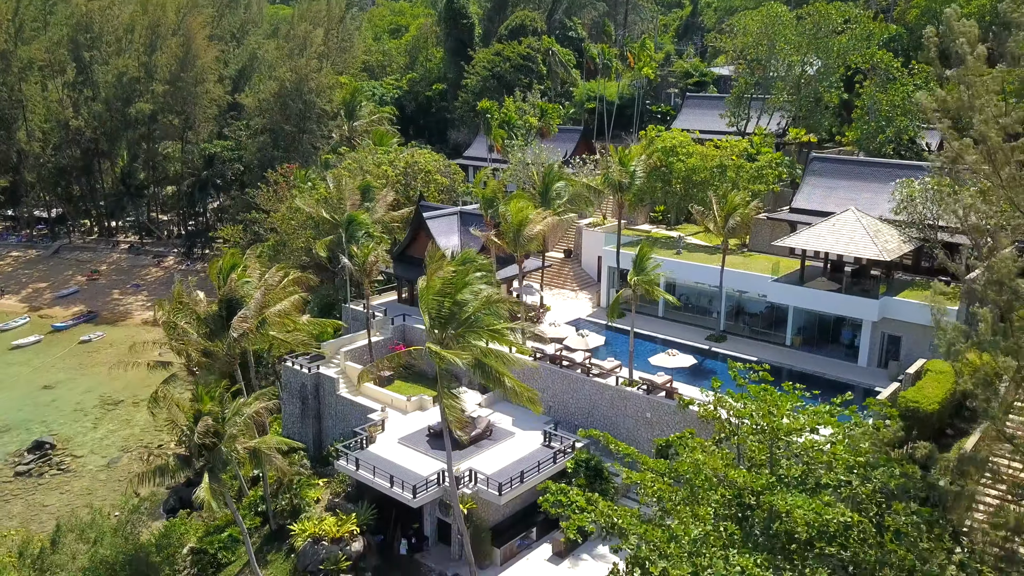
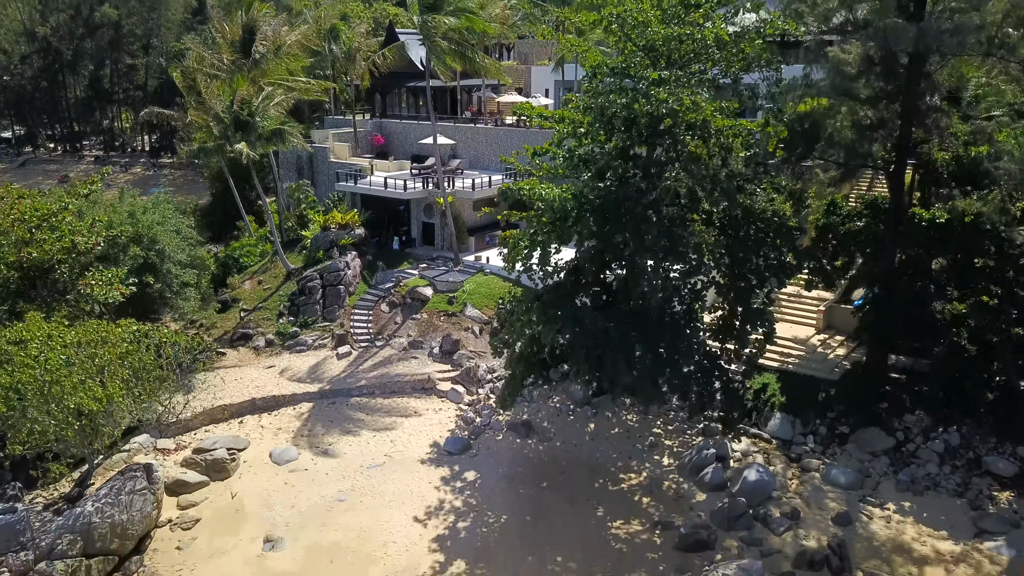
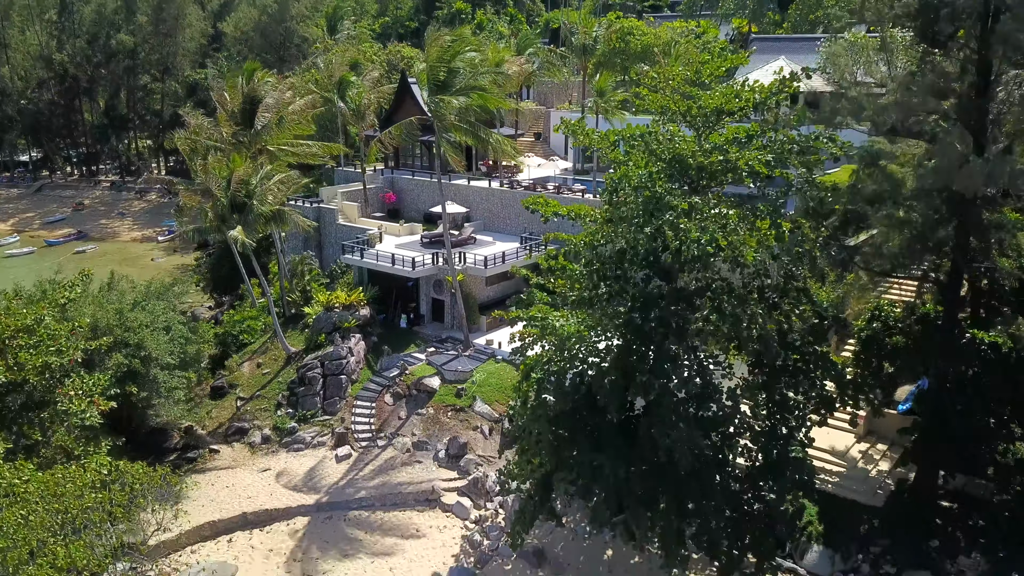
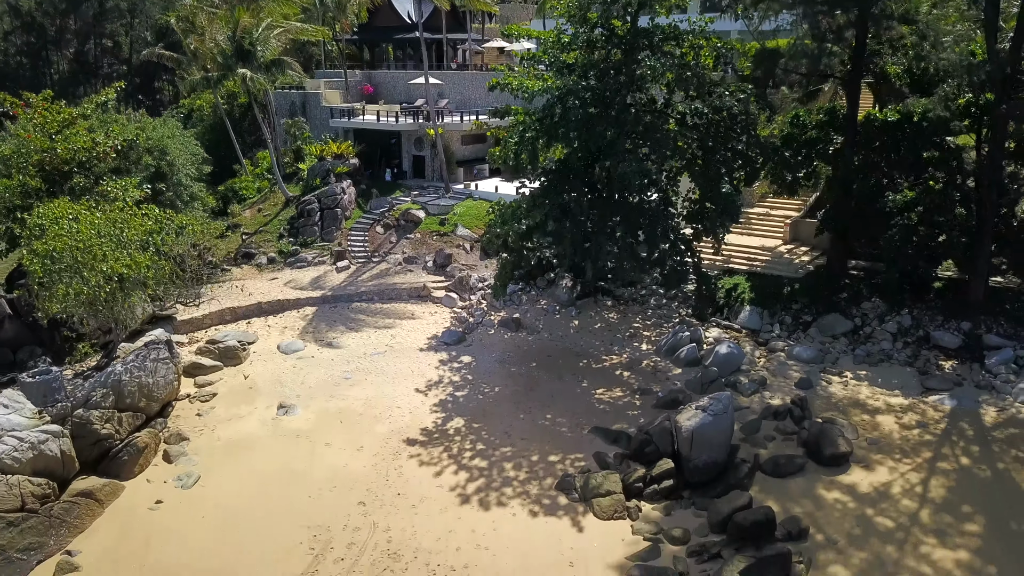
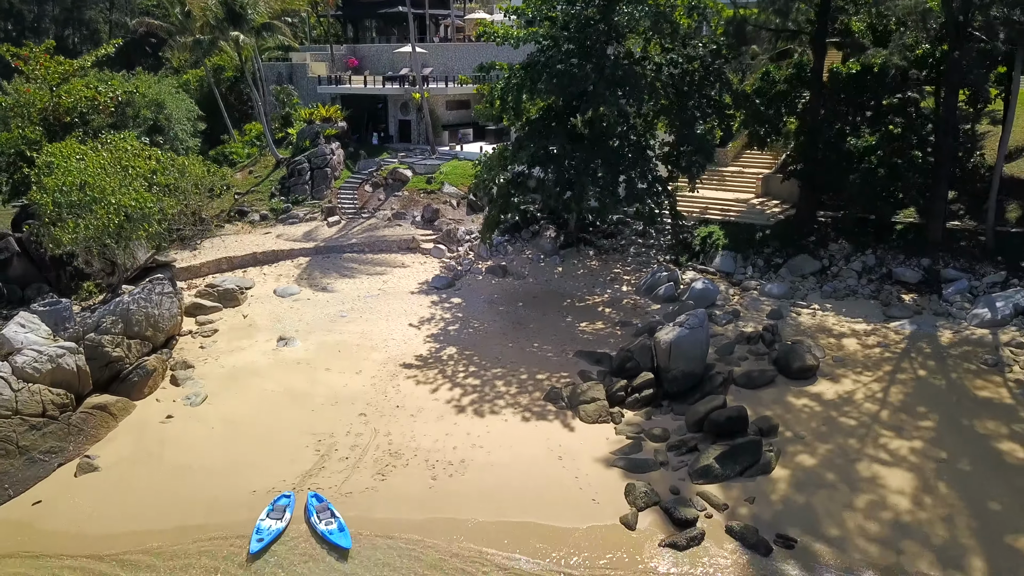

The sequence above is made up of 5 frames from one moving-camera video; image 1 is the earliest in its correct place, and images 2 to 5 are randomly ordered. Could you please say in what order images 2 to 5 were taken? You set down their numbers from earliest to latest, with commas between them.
3, 2, 4, 5
